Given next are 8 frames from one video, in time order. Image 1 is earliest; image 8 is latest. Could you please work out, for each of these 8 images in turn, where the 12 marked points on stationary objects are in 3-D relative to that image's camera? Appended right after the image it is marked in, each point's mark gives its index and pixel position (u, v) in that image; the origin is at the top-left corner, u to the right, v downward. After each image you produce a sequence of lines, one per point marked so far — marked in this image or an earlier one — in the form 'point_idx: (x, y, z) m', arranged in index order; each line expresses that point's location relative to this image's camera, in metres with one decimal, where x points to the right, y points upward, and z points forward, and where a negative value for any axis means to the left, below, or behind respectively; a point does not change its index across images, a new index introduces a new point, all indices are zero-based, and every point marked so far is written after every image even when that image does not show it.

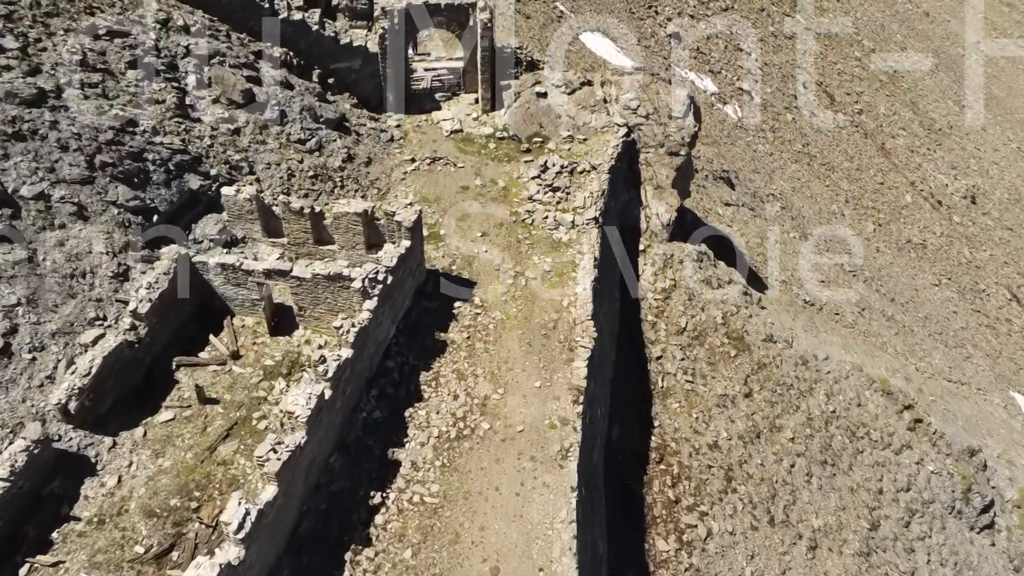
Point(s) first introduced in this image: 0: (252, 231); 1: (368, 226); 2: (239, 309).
0: (-7.0, +1.6, +20.1) m
1: (-3.8, +1.6, +19.5) m
2: (-6.7, -0.5, +18.2) m
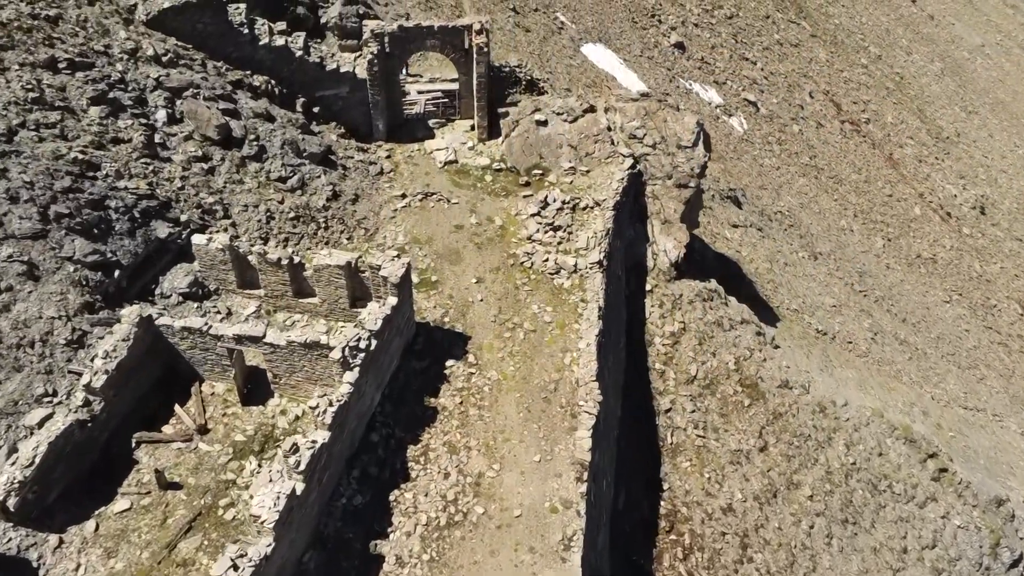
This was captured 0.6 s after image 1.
0: (-7.1, +0.2, +18.5) m
1: (-3.9, +0.2, +17.8) m
2: (-6.7, -1.9, +16.5) m
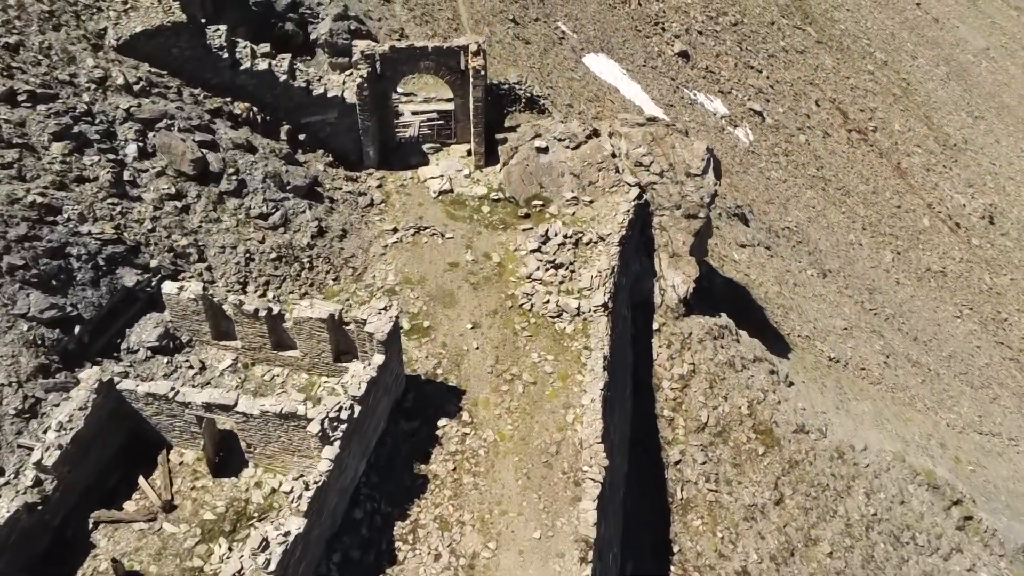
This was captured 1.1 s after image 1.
0: (-7.2, -1.0, +17.0) m
1: (-3.9, -1.0, +16.4) m
2: (-6.8, -3.1, +15.1) m
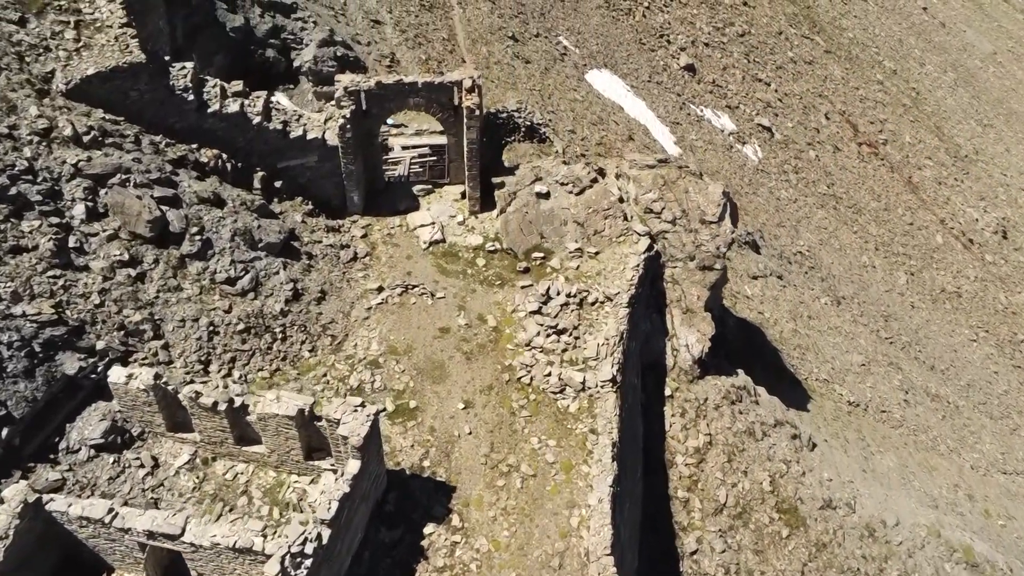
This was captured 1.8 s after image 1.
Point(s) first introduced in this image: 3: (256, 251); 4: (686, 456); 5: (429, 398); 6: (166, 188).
0: (-7.2, -2.7, +14.9) m
1: (-4.0, -2.7, +14.3) m
2: (-6.9, -4.8, +13.0) m
3: (-6.4, +0.9, +18.4) m
4: (+4.7, -4.5, +19.9) m
5: (-1.9, -2.6, +17.3) m
6: (-8.2, +2.4, +17.6) m
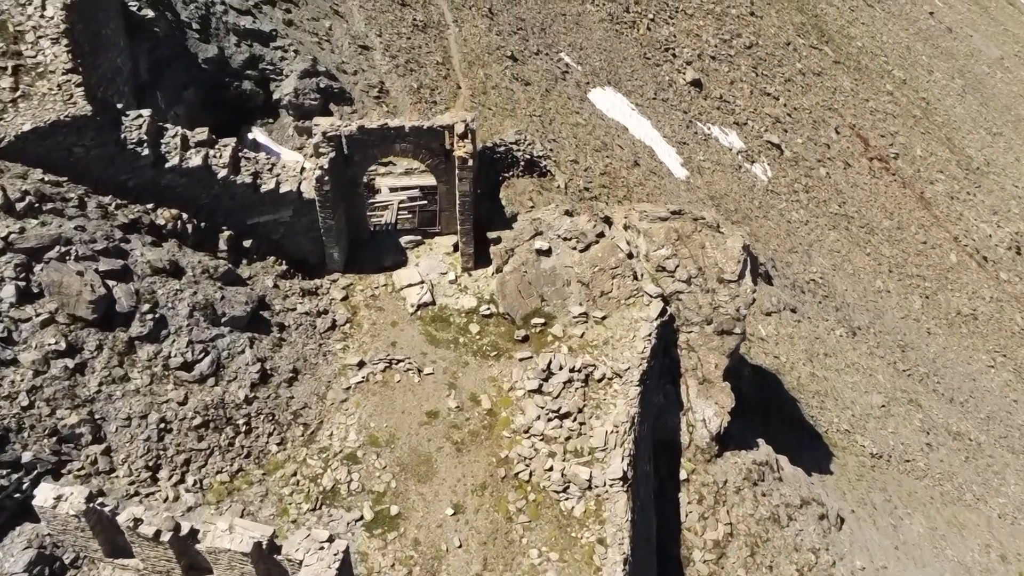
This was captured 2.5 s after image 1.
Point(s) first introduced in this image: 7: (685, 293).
0: (-7.3, -4.5, +12.7) m
1: (-4.1, -4.5, +12.1) m
2: (-6.9, -6.6, +10.8) m
3: (-6.4, -0.8, +16.3) m
4: (+4.6, -6.3, +17.7) m
5: (-2.0, -4.3, +15.1) m
6: (-8.3, +0.6, +15.5) m
7: (+4.6, -0.1, +19.8) m
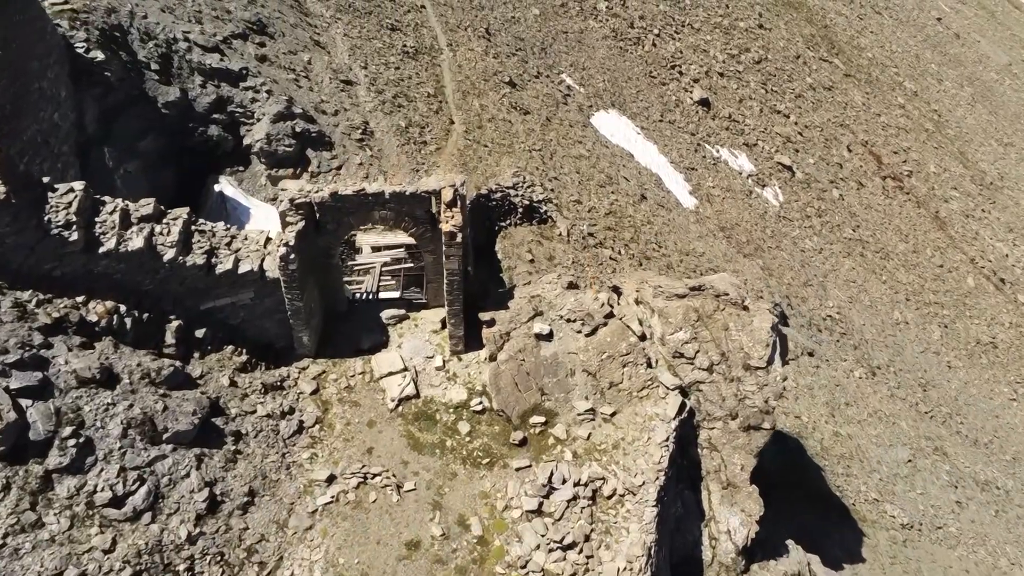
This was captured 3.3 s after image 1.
0: (-7.4, -6.6, +10.2) m
1: (-4.2, -6.5, +9.6) m
2: (-7.0, -8.7, +8.3) m
3: (-6.5, -2.9, +13.7) m
4: (+4.5, -8.3, +15.2) m
5: (-2.1, -6.4, +12.6) m
6: (-8.4, -1.5, +12.9) m
7: (+4.5, -2.2, +17.3) m
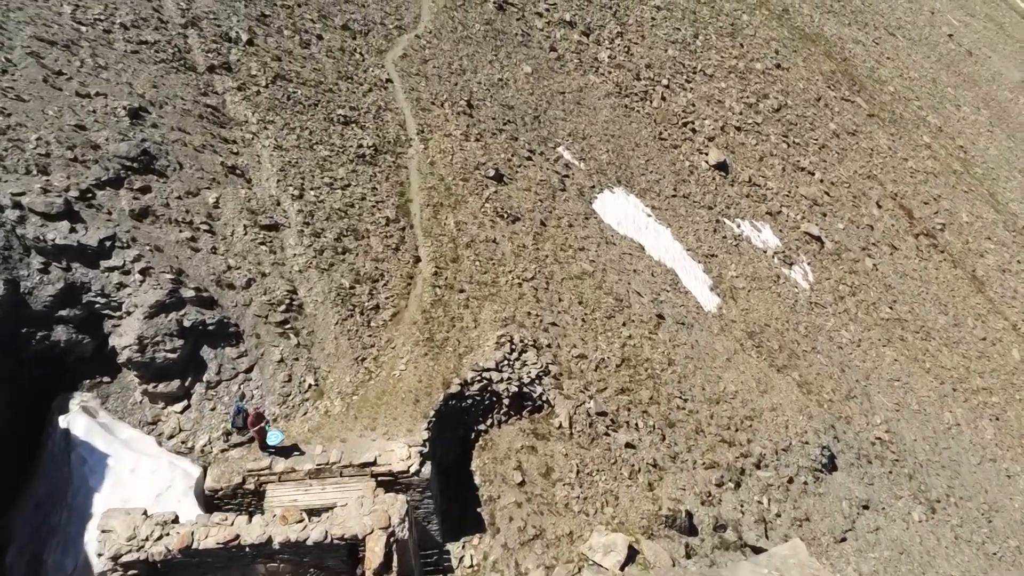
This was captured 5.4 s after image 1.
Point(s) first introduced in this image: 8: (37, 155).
0: (-7.7, -12.3, +3.3) m
1: (-4.4, -12.2, +2.7) m
2: (-7.3, -14.4, +1.4) m
3: (-6.9, -8.6, +6.9) m
4: (+4.2, -14.0, +8.4) m
5: (-2.4, -12.1, +5.8) m
6: (-8.7, -7.2, +6.0) m
7: (+4.1, -7.8, +10.5) m
8: (-10.6, +3.0, +16.5) m
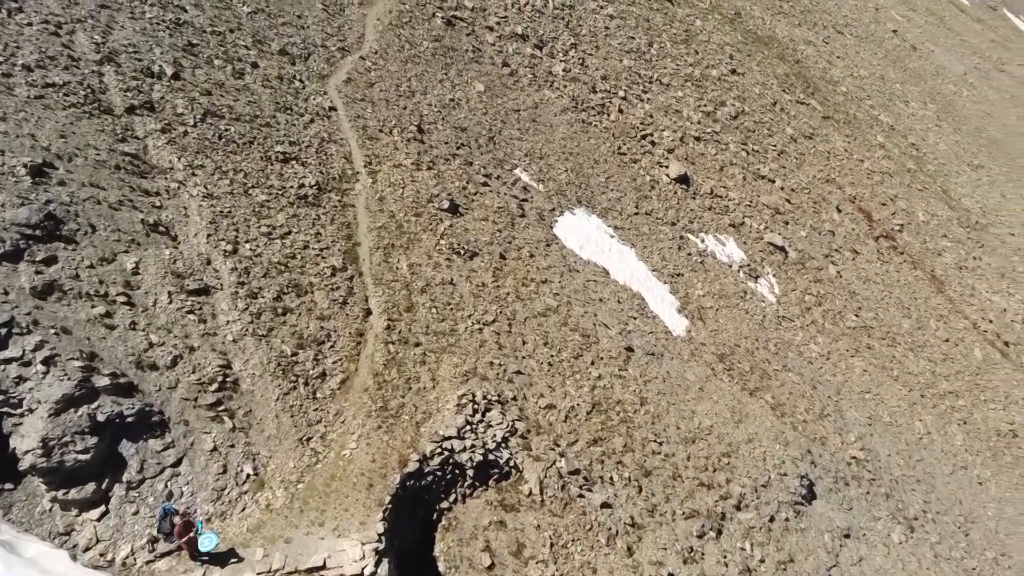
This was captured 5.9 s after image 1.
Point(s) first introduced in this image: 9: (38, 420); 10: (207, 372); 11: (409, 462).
0: (-7.3, -14.0, +1.3) m
1: (-4.0, -13.8, +0.8) m
2: (-6.7, -16.1, -0.6) m
3: (-6.8, -10.3, +4.9) m
4: (+4.3, -15.2, +7.0) m
5: (-2.2, -13.6, +4.0) m
6: (-8.7, -8.9, +4.0) m
7: (+3.9, -9.0, +9.1) m
8: (-11.5, +1.1, +14.3) m
9: (-8.7, -2.5, +13.7) m
10: (-6.5, -1.9, +15.8) m
11: (-2.3, -3.8, +16.4) m
